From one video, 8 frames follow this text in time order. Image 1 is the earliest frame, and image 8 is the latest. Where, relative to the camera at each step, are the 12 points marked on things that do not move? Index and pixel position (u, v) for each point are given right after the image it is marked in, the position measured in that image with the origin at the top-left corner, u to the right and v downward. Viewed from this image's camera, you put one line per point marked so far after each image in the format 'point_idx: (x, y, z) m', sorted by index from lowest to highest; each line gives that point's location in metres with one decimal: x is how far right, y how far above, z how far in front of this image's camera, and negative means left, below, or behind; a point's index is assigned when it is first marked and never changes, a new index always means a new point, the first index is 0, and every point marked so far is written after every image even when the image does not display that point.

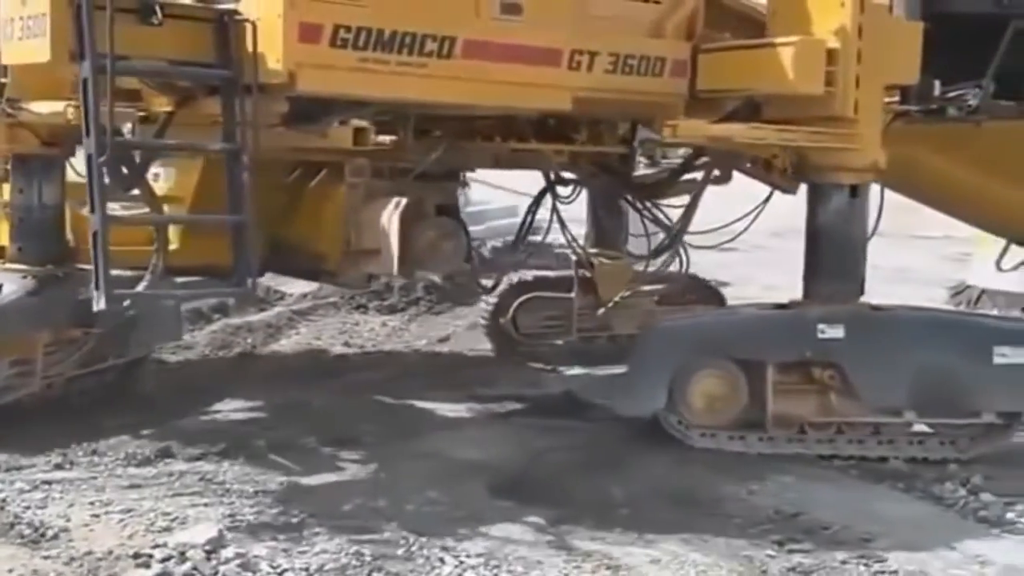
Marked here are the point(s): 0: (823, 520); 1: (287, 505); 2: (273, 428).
0: (+1.0, -0.7, +5.0) m
1: (-0.7, -0.6, +4.6) m
2: (-1.0, -0.4, +5.6) m
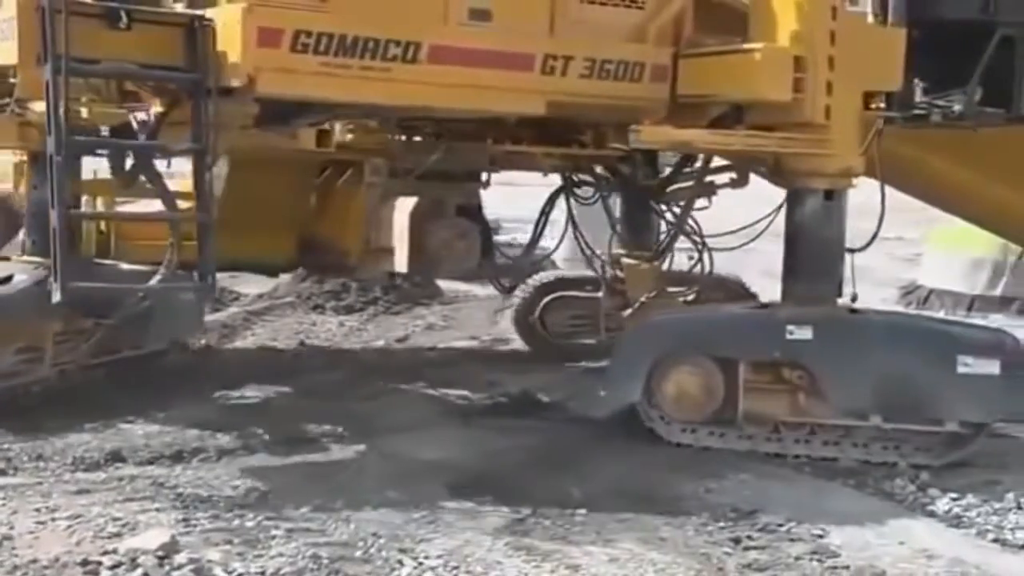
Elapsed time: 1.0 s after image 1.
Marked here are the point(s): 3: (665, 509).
0: (+0.9, -0.7, +5.0) m
1: (-0.8, -0.7, +4.6) m
2: (-1.2, -0.4, +5.7) m
3: (+0.5, -0.7, +5.1) m
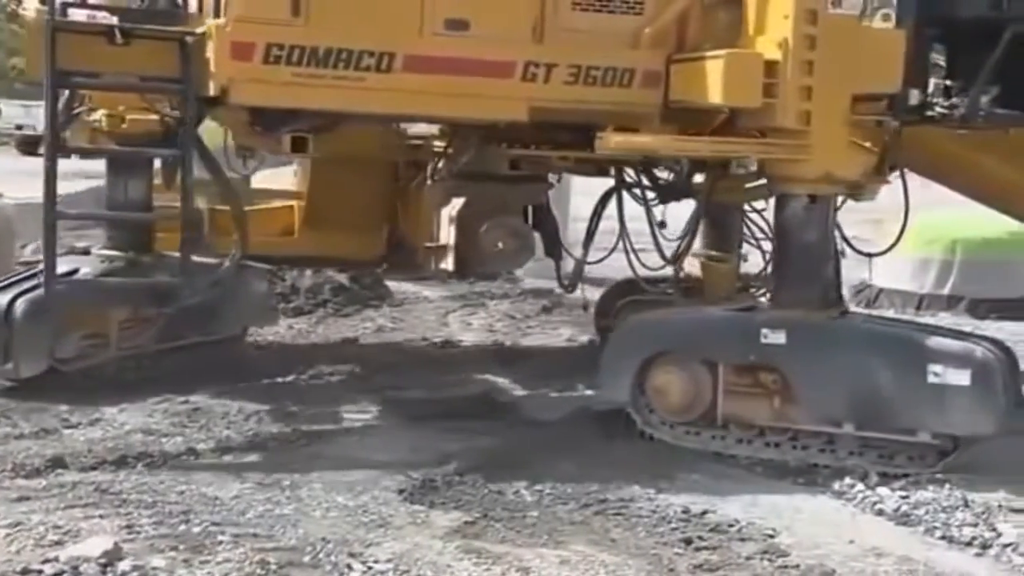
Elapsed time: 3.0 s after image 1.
0: (+0.7, -0.7, +5.1) m
1: (-1.0, -0.7, +4.6) m
2: (-1.3, -0.5, +5.7) m
3: (+0.3, -0.7, +5.1) m
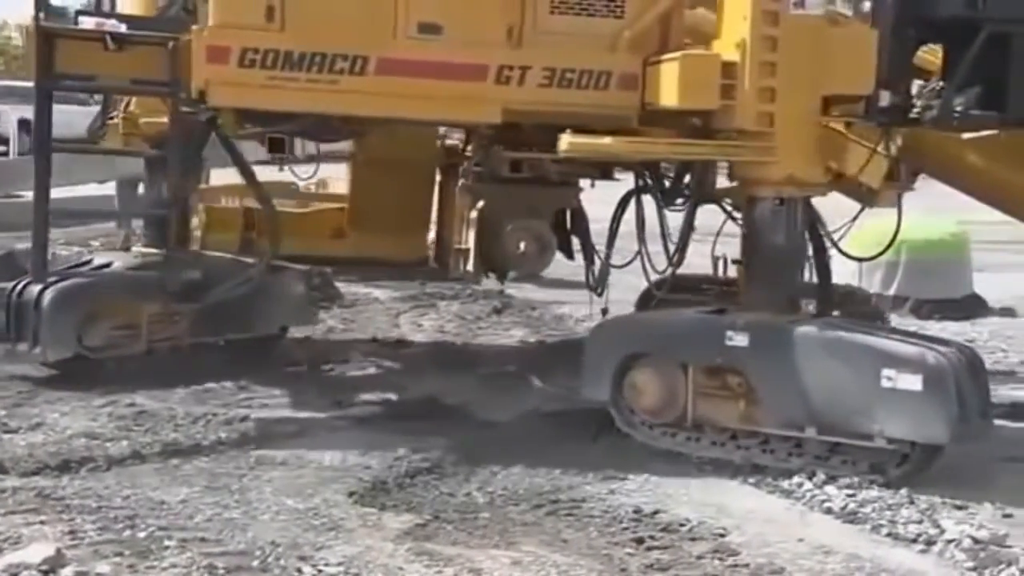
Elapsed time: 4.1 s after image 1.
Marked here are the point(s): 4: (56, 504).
0: (+0.6, -0.8, +5.1) m
1: (-1.1, -0.7, +4.7) m
2: (-1.5, -0.5, +5.7) m
3: (+0.2, -0.7, +5.1) m
4: (-1.4, -0.7, +4.7) m
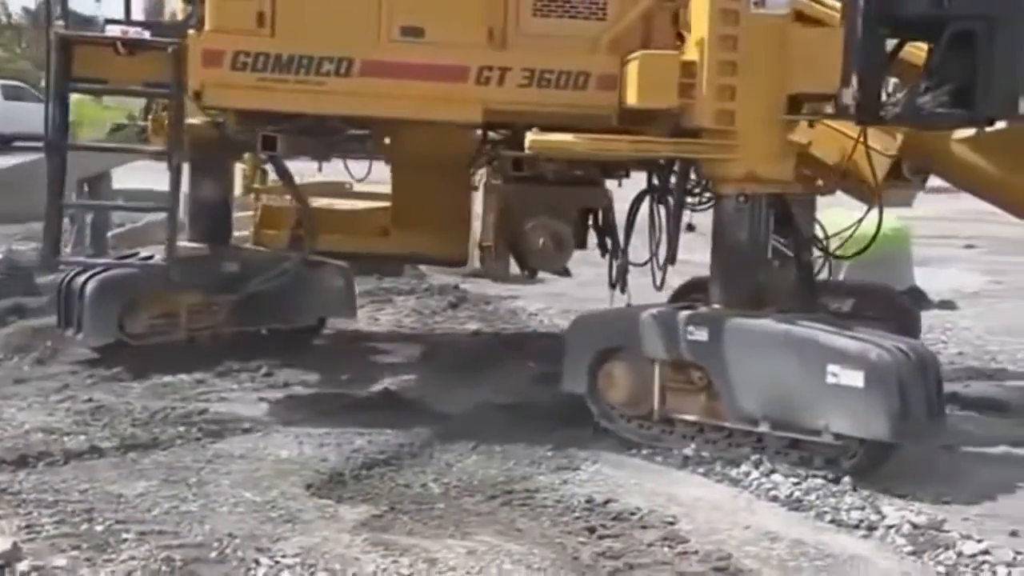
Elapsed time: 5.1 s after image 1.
0: (+0.4, -0.7, +5.2) m
1: (-1.3, -0.7, +4.8) m
2: (-1.7, -0.5, +5.8) m
3: (0.0, -0.7, +5.2) m
4: (-1.5, -0.7, +4.9) m
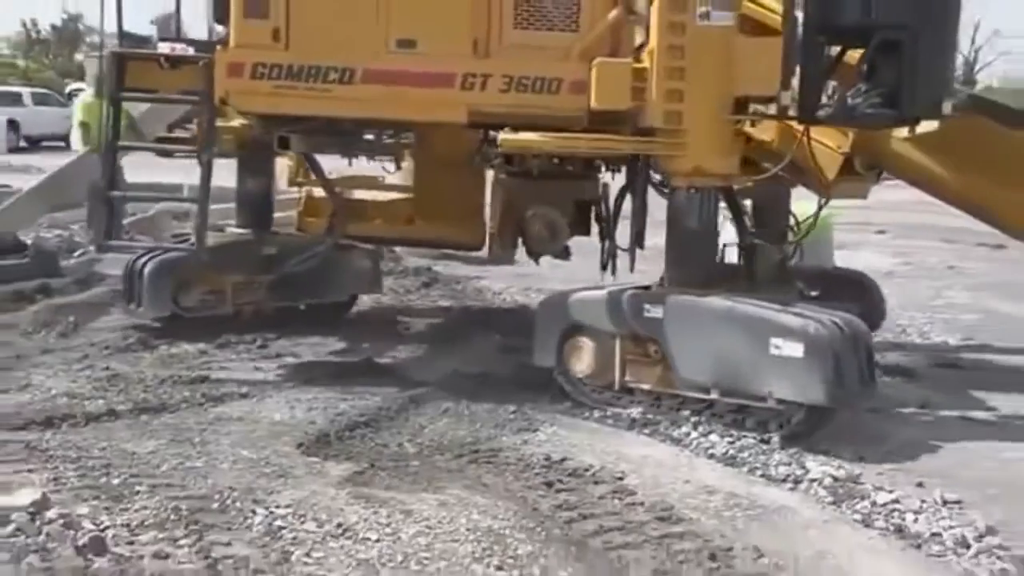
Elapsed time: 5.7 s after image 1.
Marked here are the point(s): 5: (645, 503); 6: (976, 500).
0: (+0.3, -0.7, +5.9) m
1: (-1.4, -0.6, +5.4) m
2: (-1.8, -0.4, +6.4) m
3: (-0.1, -0.6, +5.9) m
4: (-1.7, -0.6, +5.5) m
5: (+0.5, -0.8, +5.5) m
6: (+1.7, -0.8, +5.6) m
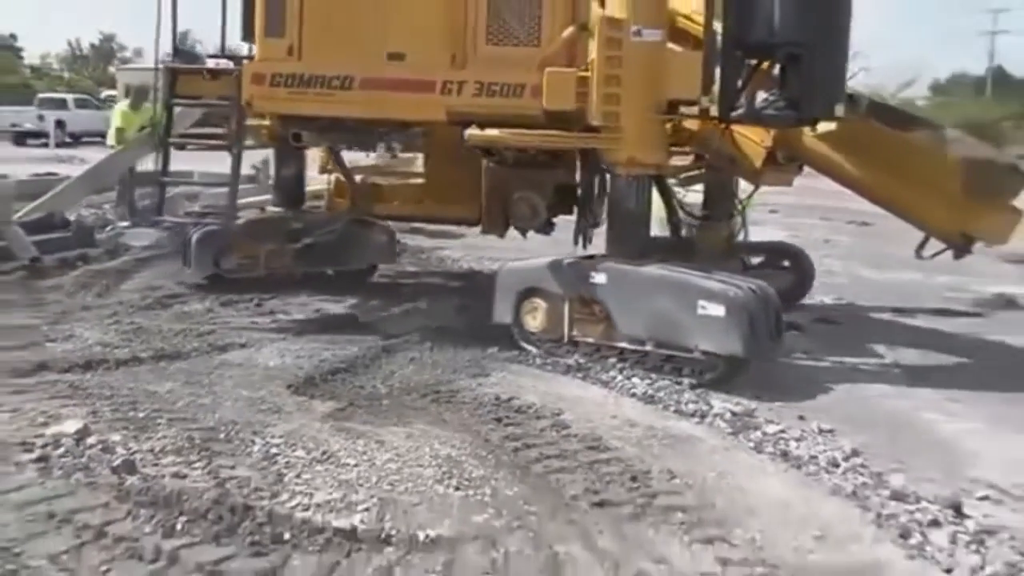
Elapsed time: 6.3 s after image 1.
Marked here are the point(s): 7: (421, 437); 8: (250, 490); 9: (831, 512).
0: (+0.1, -0.5, +7.0) m
1: (-1.6, -0.5, +6.5) m
2: (-2.0, -0.3, +7.5) m
3: (-0.3, -0.5, +7.0) m
4: (-1.9, -0.5, +6.6) m
5: (+0.3, -0.6, +6.6) m
6: (+1.5, -0.6, +6.8) m
7: (-0.4, -0.6, +6.5) m
8: (-1.0, -0.7, +5.7) m
9: (+1.2, -0.8, +5.8) m
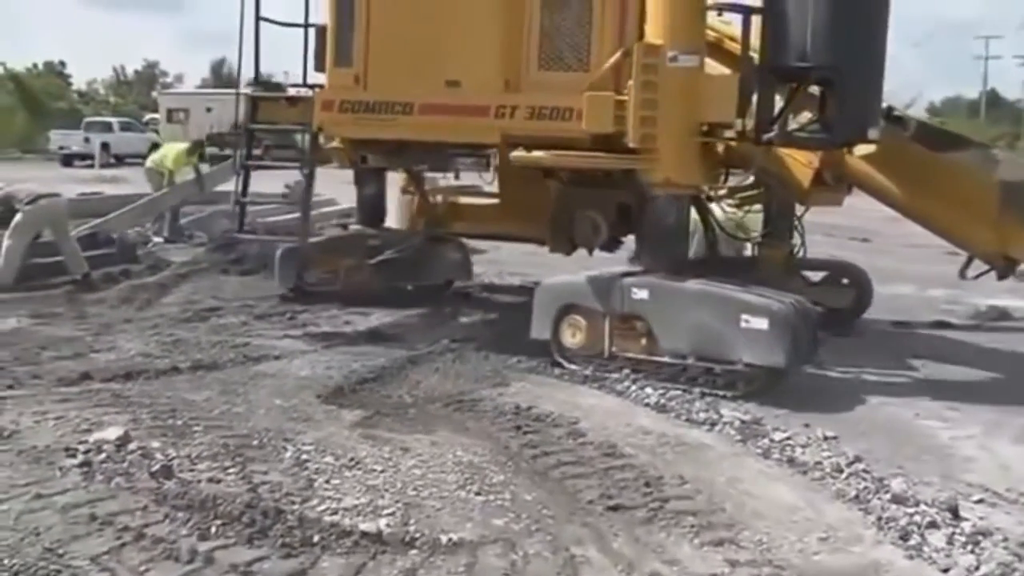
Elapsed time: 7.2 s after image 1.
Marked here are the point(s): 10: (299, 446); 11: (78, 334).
0: (+0.2, -0.6, +7.3) m
1: (-1.5, -0.6, +6.9) m
2: (-1.9, -0.3, +7.9) m
3: (-0.2, -0.6, +7.3) m
4: (-1.8, -0.5, +6.9) m
5: (+0.3, -0.7, +6.9) m
6: (+1.6, -0.7, +7.1) m
7: (-0.3, -0.7, +6.8) m
8: (-0.9, -0.8, +6.0) m
9: (+1.3, -0.9, +6.1) m
10: (-0.9, -0.7, +6.6) m
11: (-2.4, -0.3, +8.5) m
